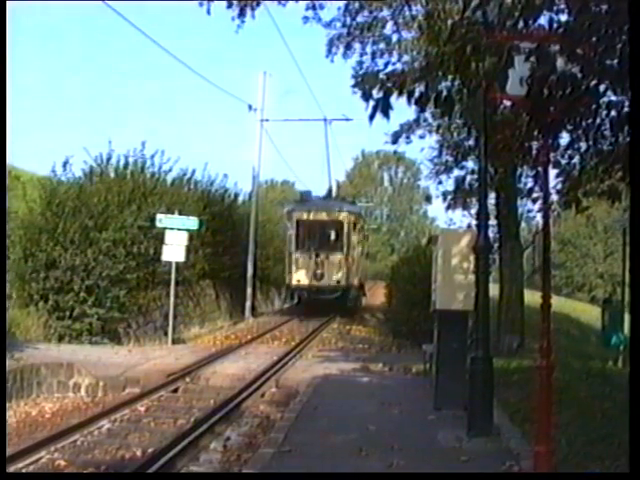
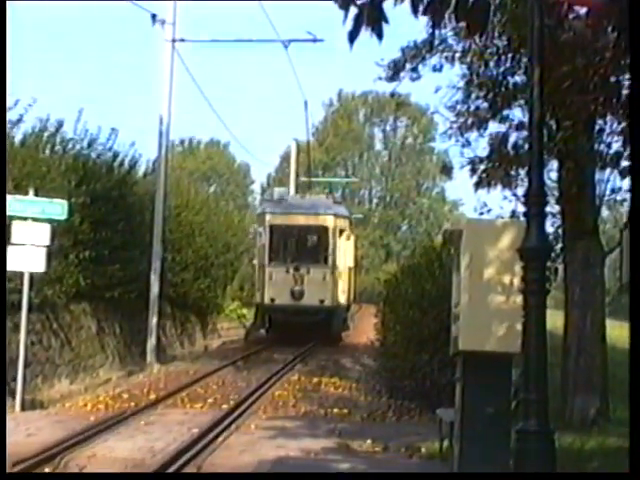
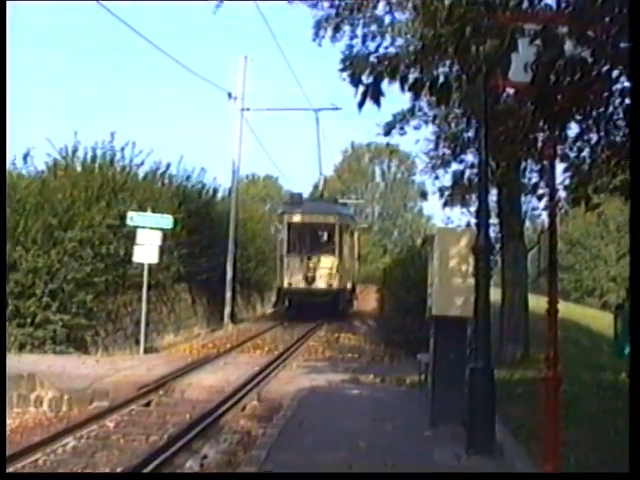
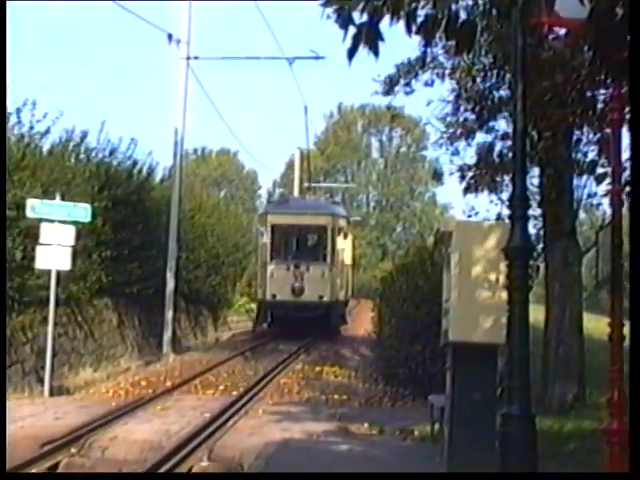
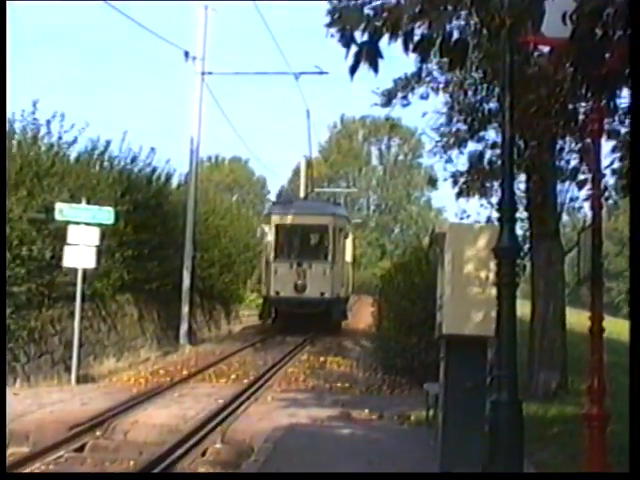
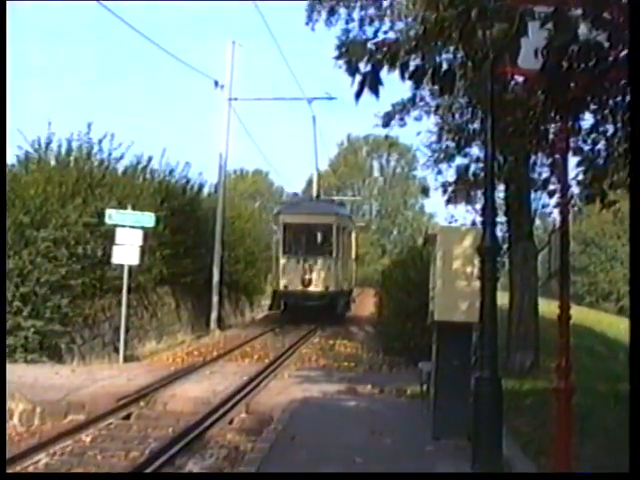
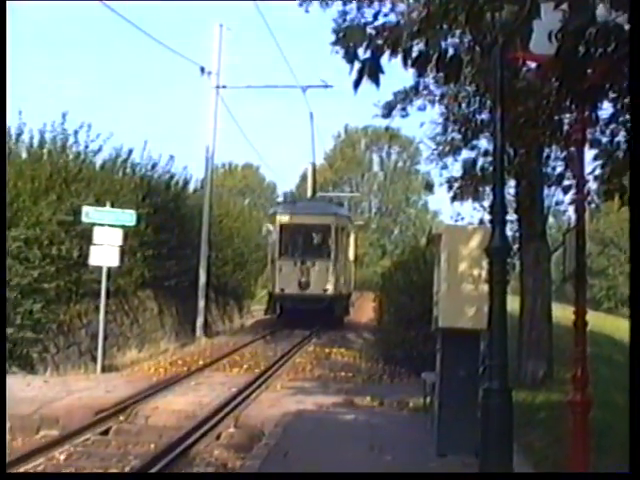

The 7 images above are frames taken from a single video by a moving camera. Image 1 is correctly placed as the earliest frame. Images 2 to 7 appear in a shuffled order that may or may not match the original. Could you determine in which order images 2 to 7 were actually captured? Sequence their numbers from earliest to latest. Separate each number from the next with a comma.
3, 6, 7, 5, 4, 2
